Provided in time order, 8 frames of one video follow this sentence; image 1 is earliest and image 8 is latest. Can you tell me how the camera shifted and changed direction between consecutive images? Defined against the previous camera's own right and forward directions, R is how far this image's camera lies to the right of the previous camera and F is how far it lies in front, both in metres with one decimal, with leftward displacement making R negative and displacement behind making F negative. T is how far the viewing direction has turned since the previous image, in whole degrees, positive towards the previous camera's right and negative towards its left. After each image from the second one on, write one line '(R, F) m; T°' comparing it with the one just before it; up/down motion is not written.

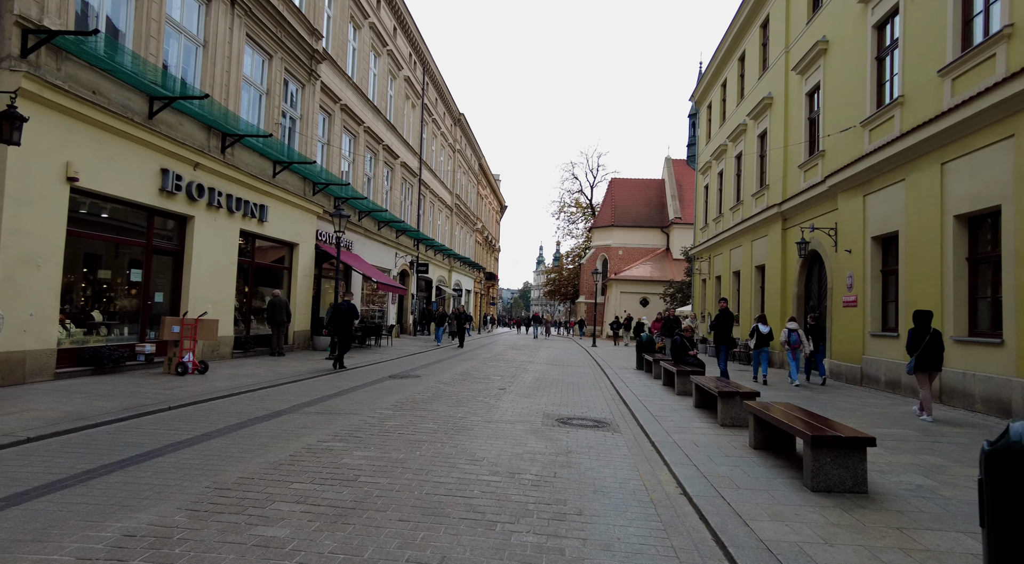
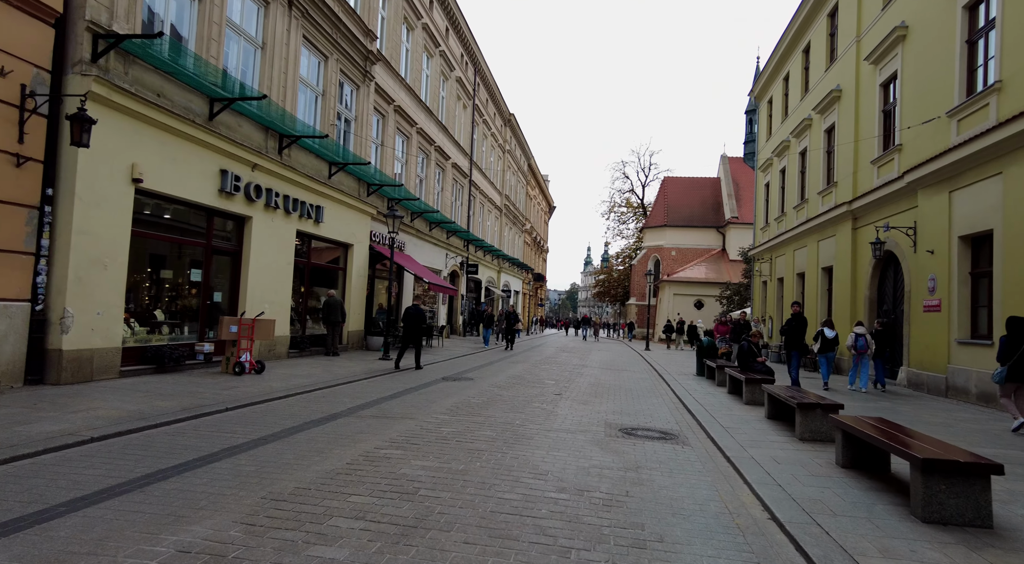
(-0.2, +0.3) m; -4°
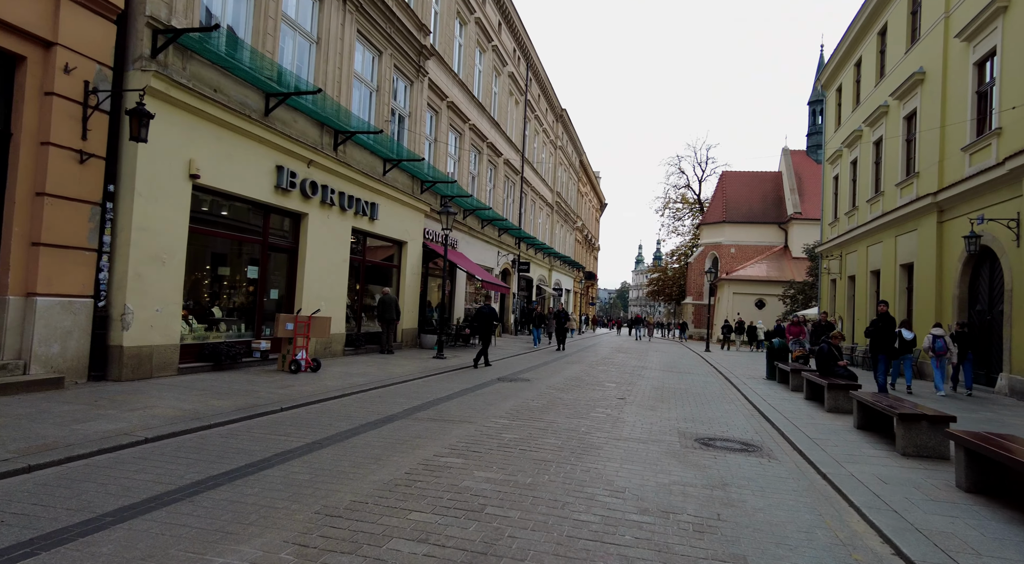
(-0.2, +0.5) m; -4°
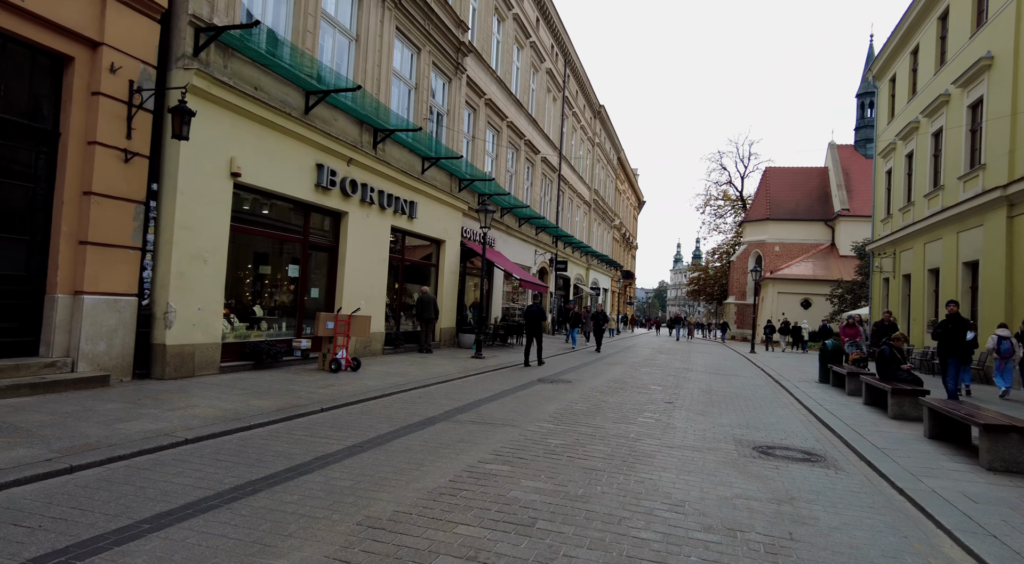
(-0.1, +0.3) m; -3°
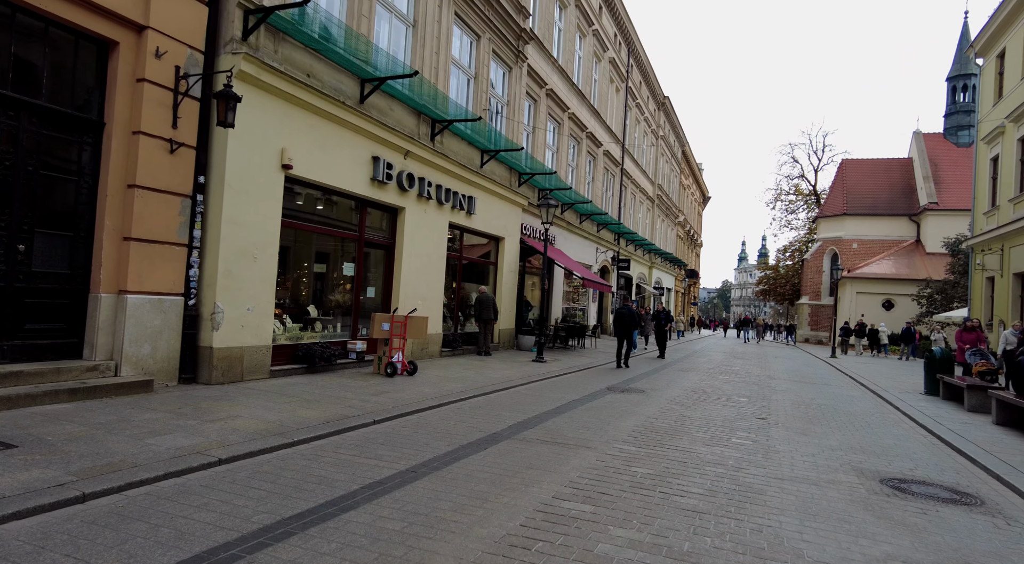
(-0.2, +0.9) m; -5°
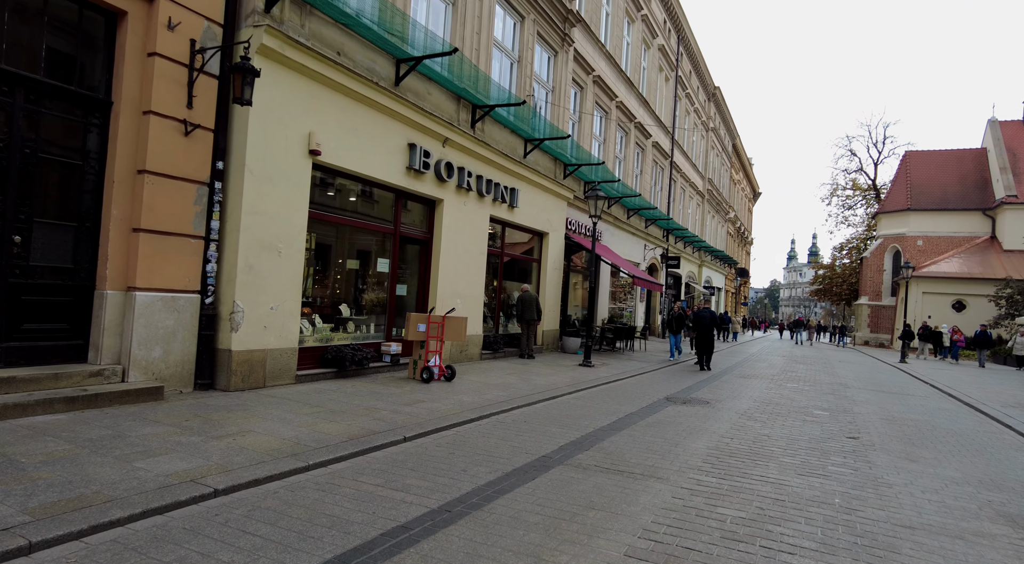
(-0.1, +1.0) m; -4°
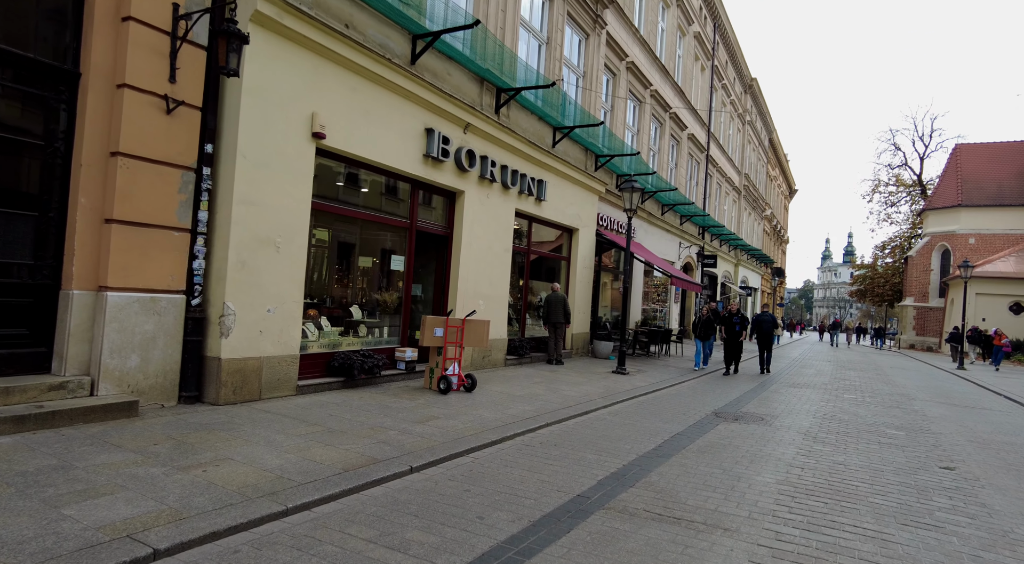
(0.0, +1.1) m; -2°
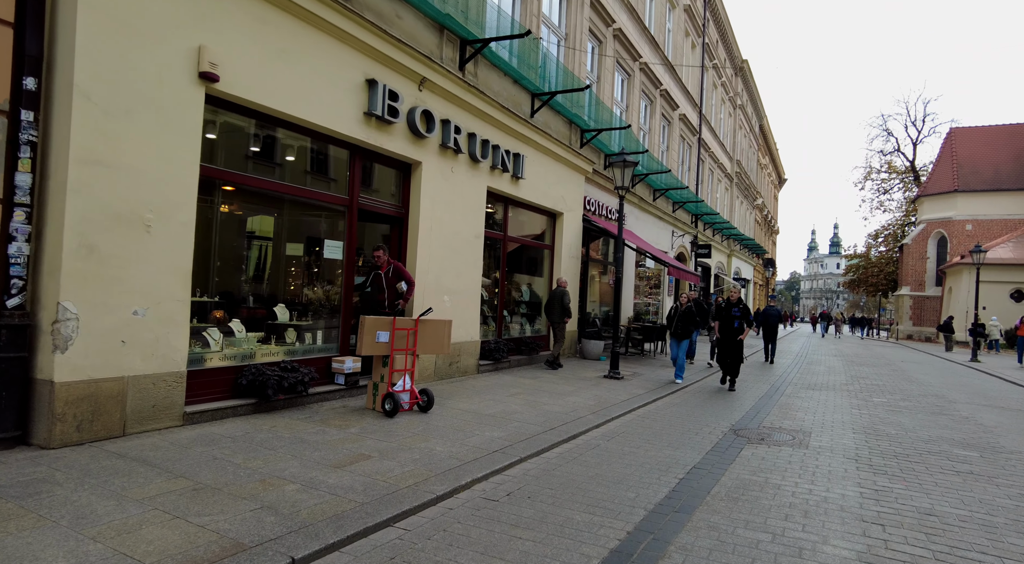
(+0.2, +2.0) m; +1°
